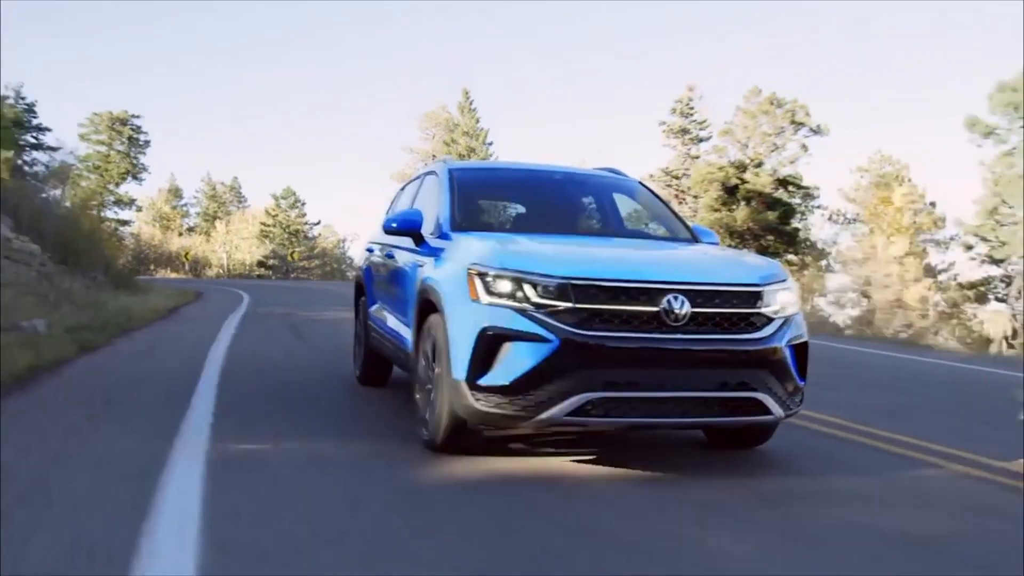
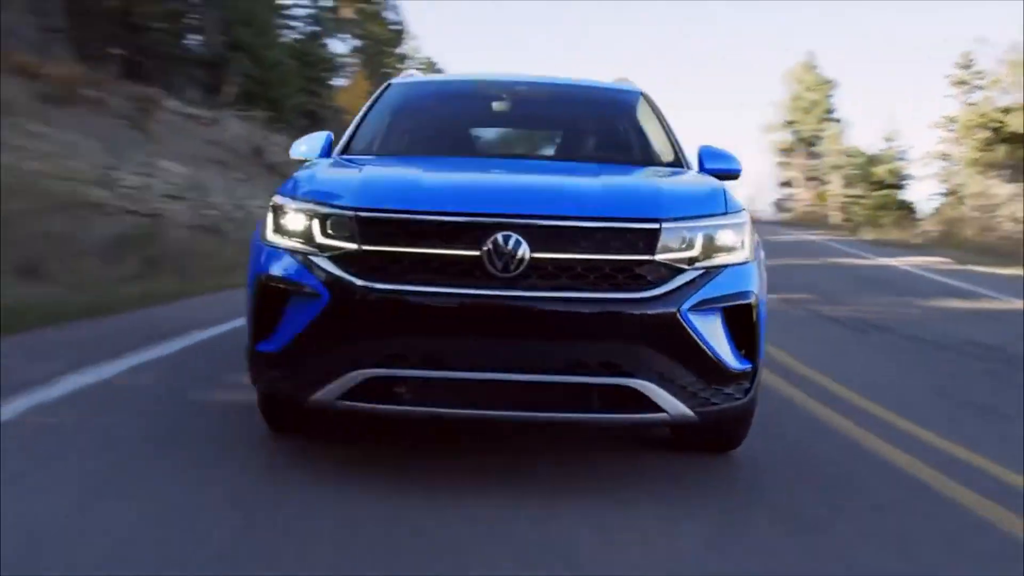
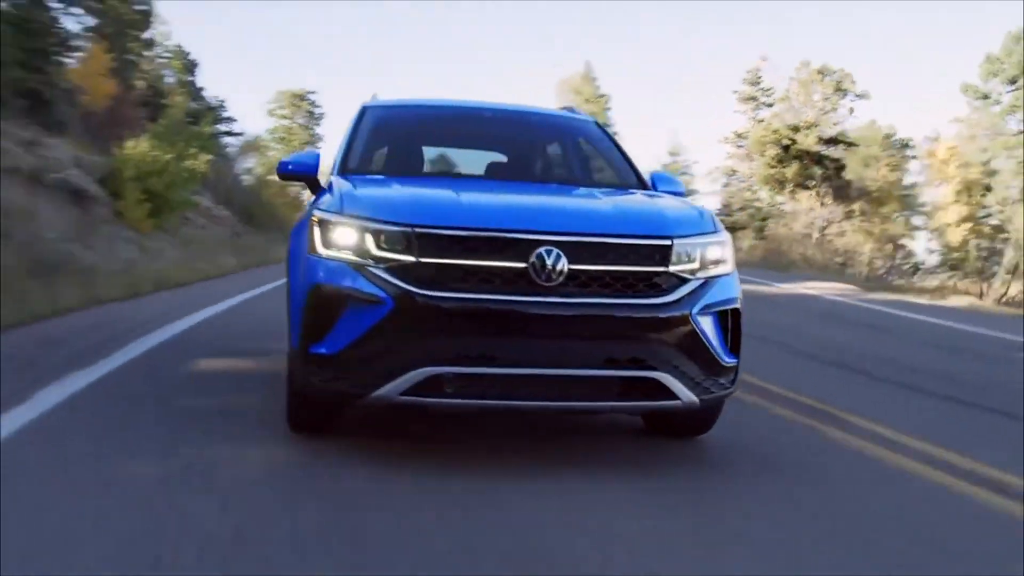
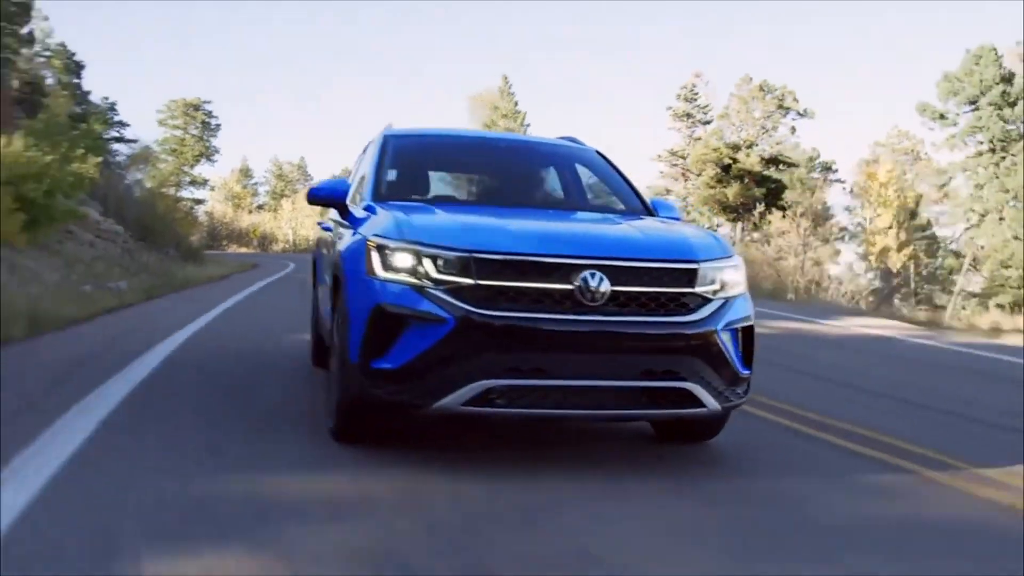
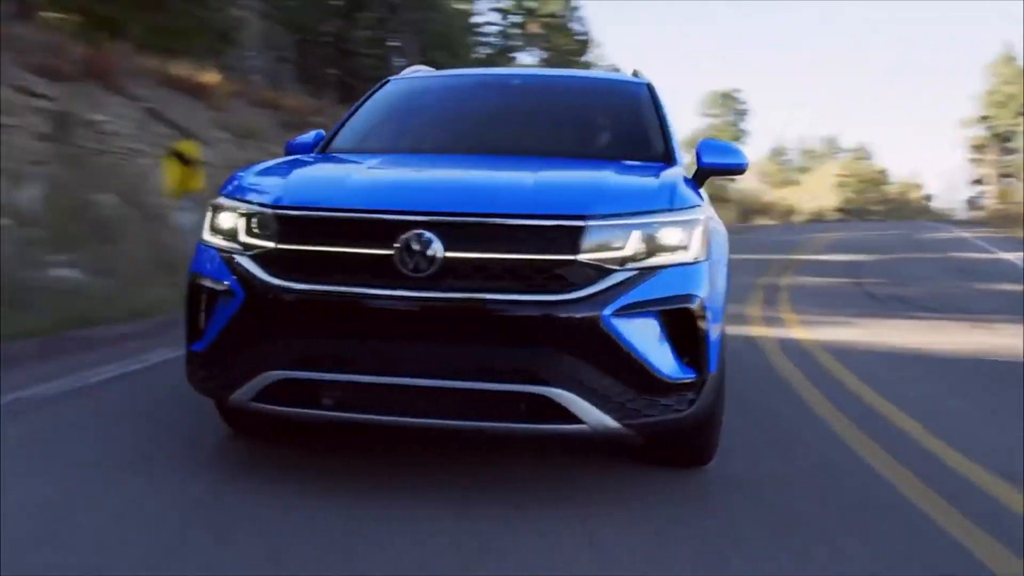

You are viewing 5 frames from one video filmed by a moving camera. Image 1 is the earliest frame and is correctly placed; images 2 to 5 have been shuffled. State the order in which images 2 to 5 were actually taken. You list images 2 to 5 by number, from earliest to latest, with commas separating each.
4, 3, 2, 5
